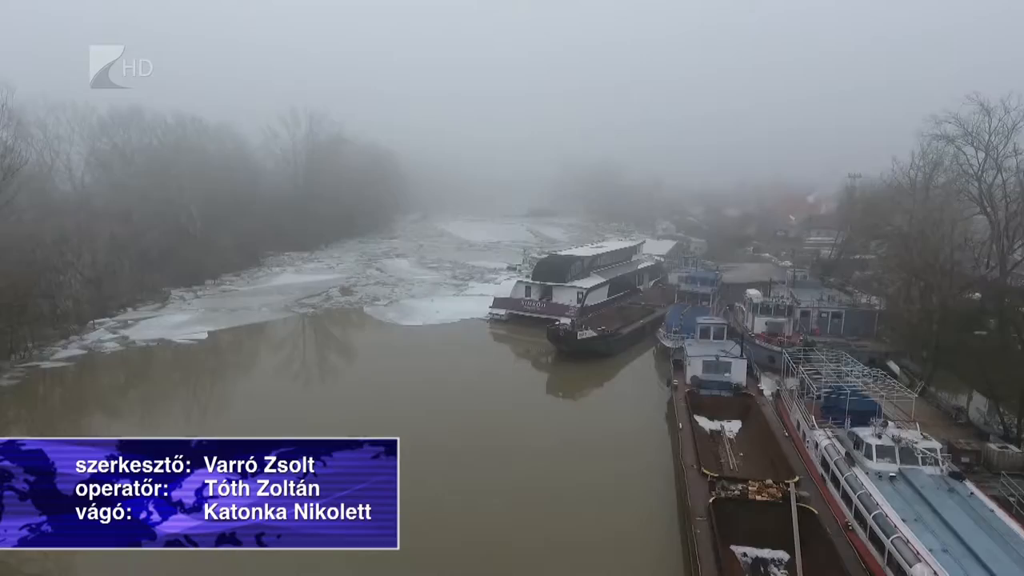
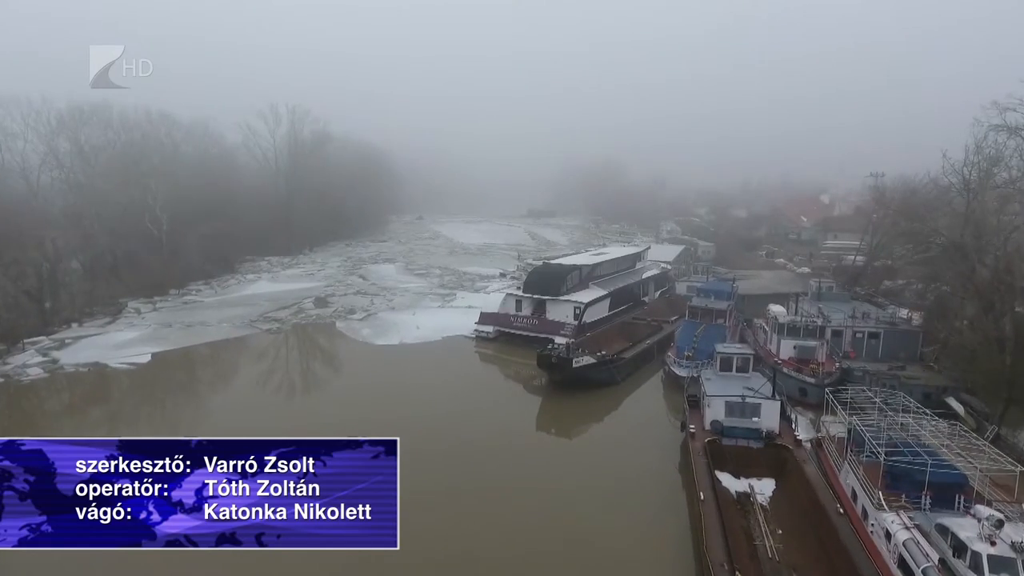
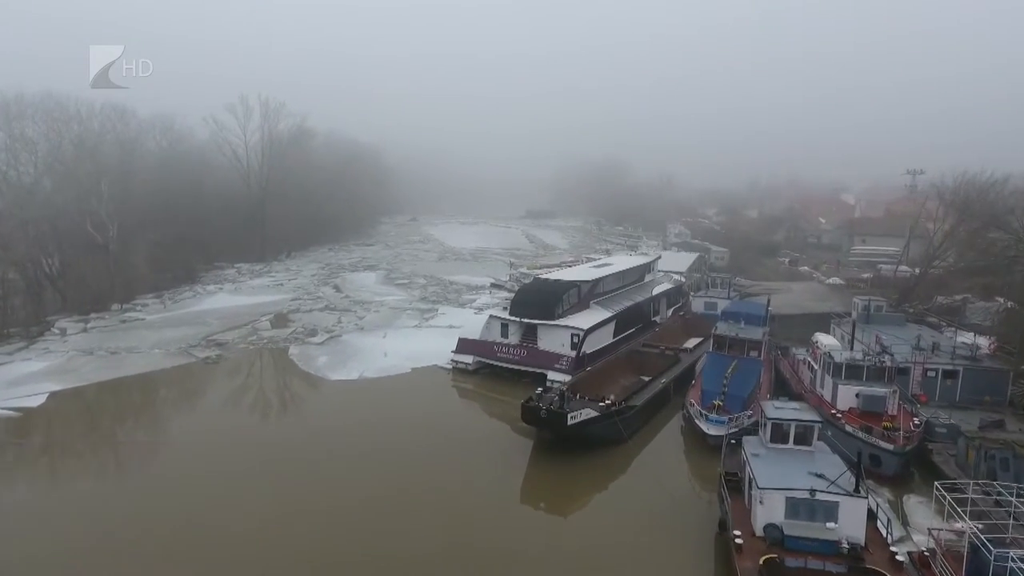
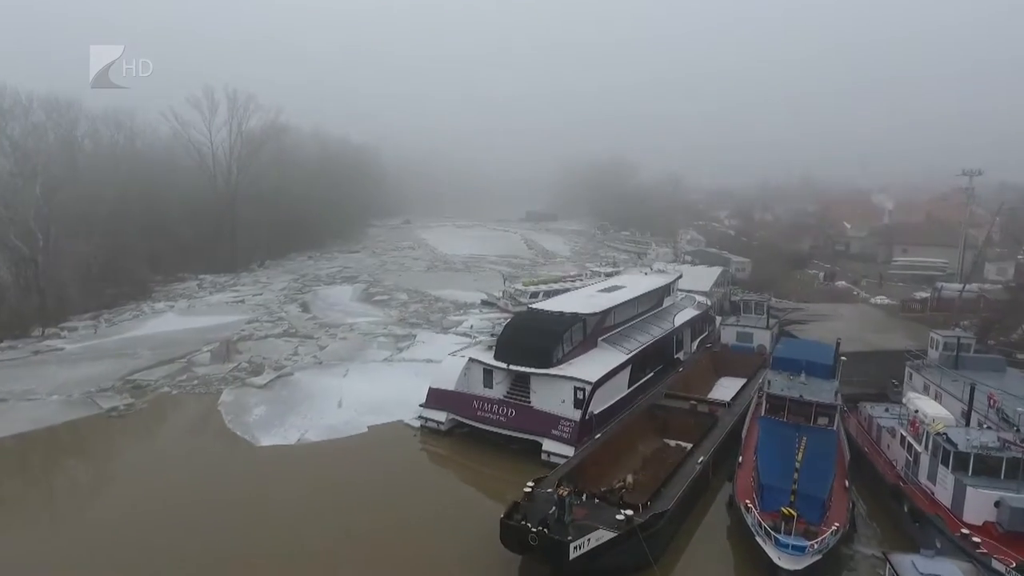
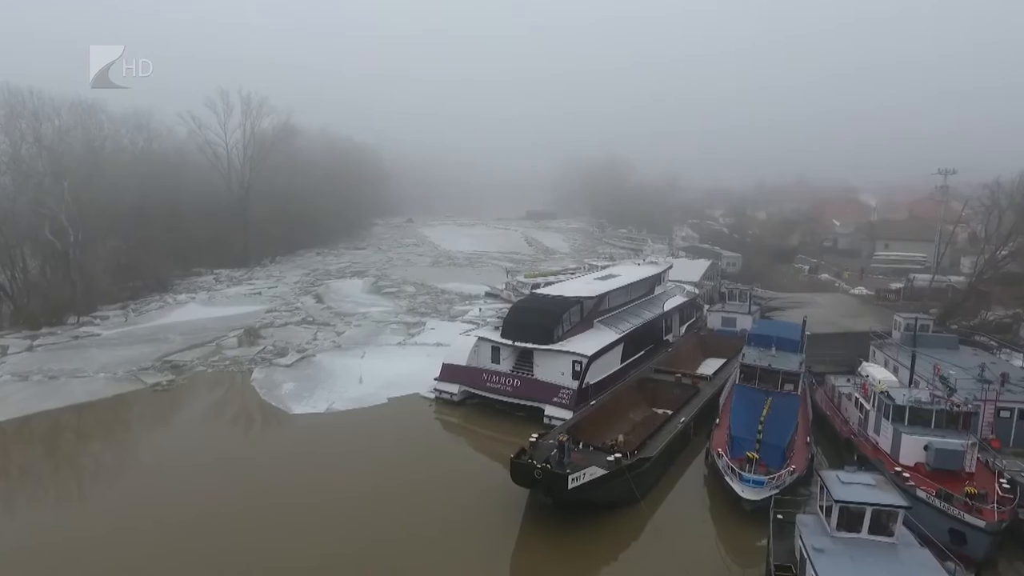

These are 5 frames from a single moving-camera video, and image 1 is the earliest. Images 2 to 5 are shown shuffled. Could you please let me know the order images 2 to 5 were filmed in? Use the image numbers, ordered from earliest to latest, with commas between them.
2, 3, 5, 4
